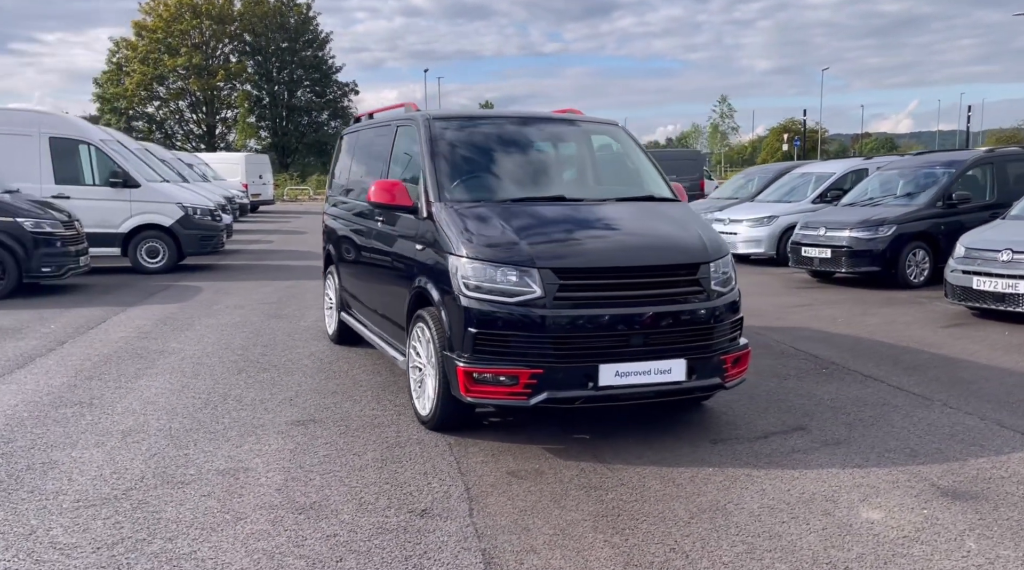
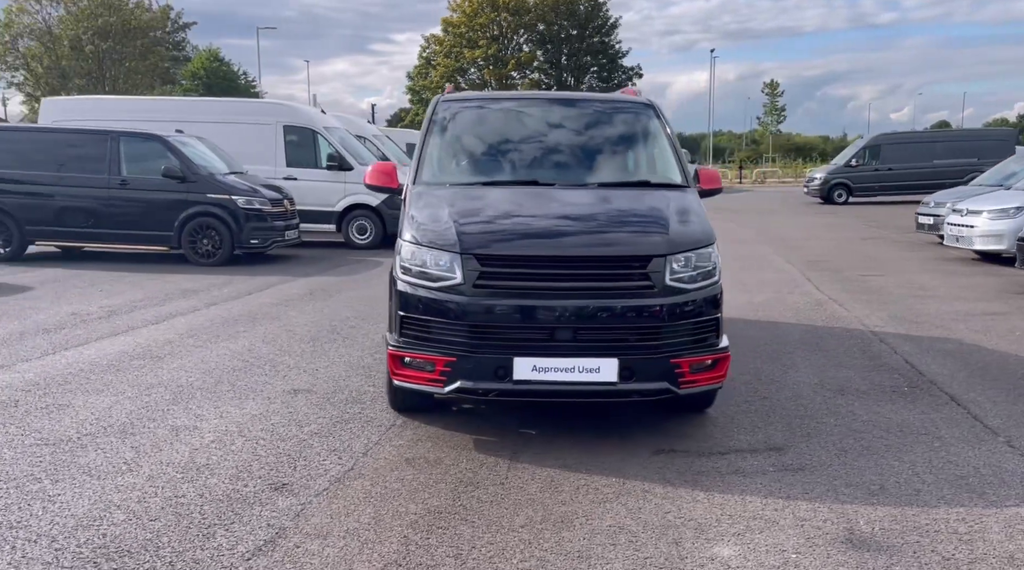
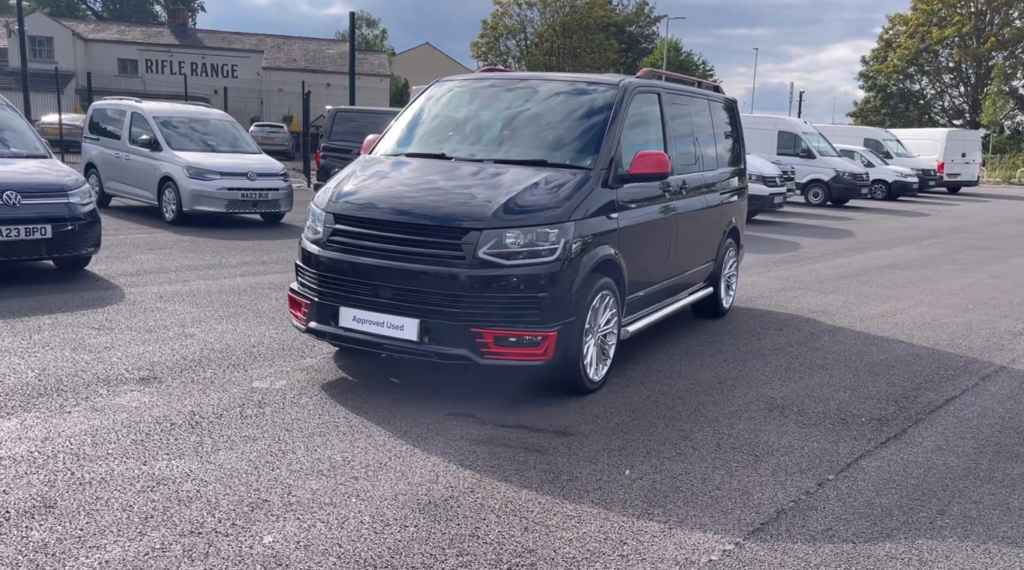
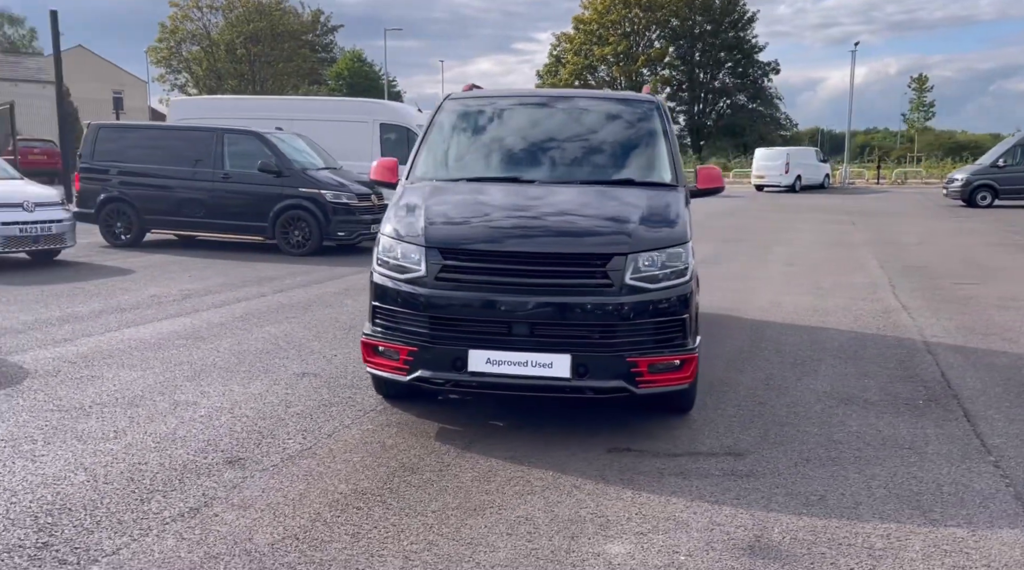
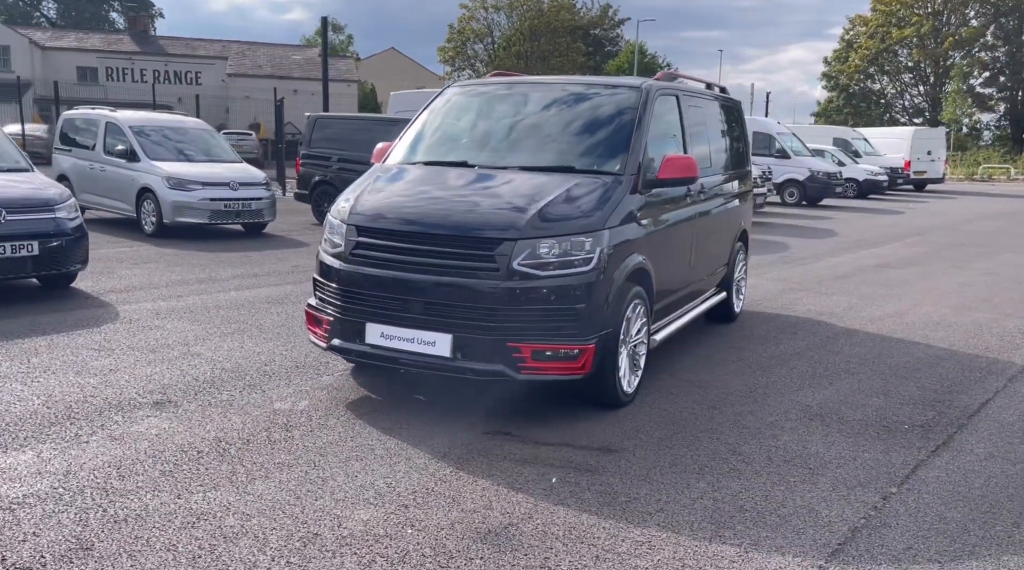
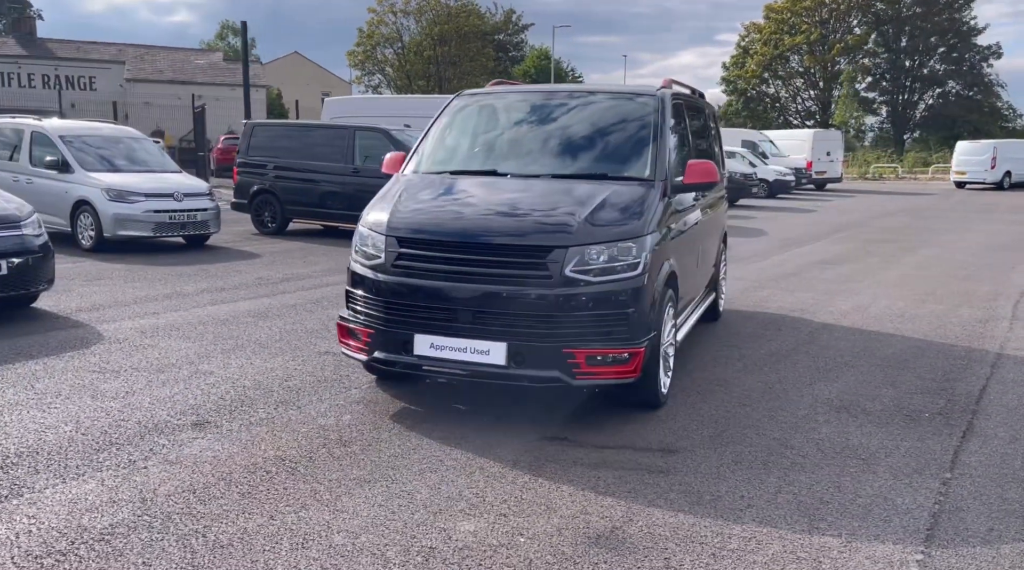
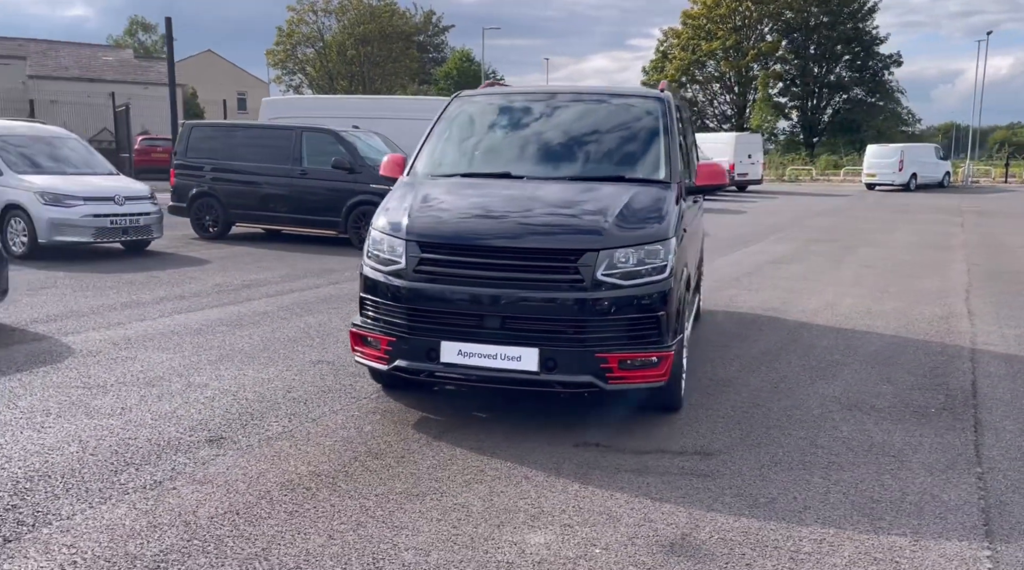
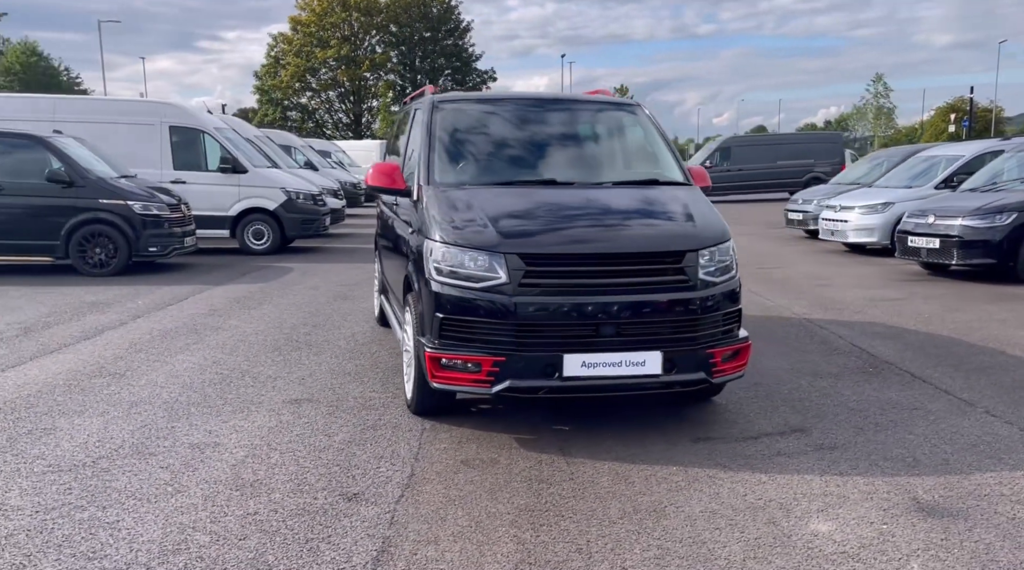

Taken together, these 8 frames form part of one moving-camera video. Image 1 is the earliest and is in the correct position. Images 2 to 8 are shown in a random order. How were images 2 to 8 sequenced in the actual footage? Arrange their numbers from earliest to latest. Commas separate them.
8, 2, 4, 7, 6, 5, 3
